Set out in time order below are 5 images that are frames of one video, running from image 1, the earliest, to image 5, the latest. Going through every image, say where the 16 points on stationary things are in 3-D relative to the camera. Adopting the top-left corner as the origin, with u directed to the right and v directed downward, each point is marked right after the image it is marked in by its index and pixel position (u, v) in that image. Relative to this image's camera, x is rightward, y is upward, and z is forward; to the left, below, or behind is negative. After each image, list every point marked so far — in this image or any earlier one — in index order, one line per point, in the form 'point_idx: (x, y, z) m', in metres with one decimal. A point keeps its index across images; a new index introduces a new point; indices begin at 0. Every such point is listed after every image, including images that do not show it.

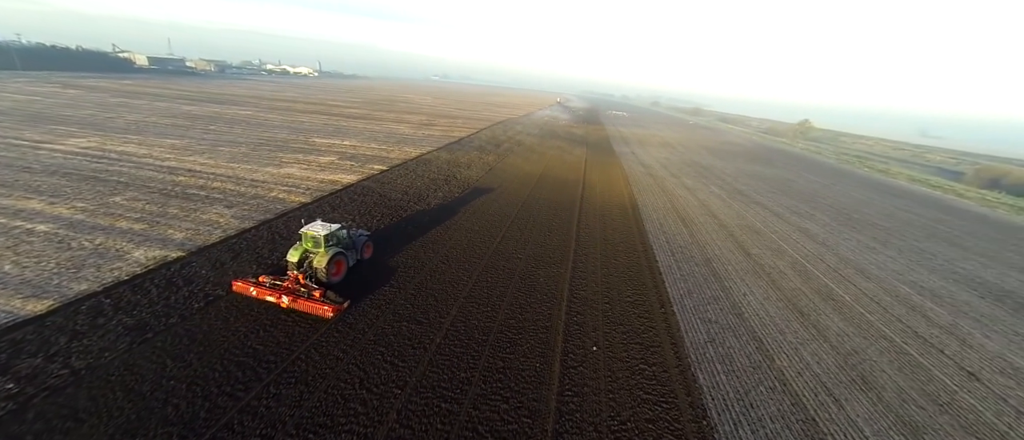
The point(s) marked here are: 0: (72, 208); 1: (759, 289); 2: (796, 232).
0: (-15.8, +0.4, +12.3) m
1: (+7.7, -2.2, +10.7) m
2: (+13.4, -0.5, +16.3) m
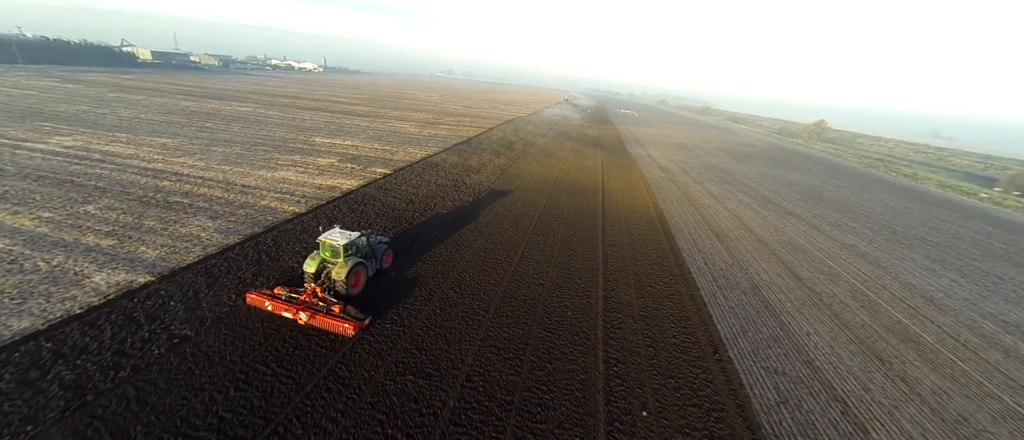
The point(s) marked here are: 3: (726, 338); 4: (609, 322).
0: (-15.2, 0.0, +11.0) m
1: (+8.2, -2.8, +9.1) m
2: (+14.0, -1.2, +14.6) m
3: (+5.2, -2.9, +8.4) m
4: (+2.4, -2.5, +8.6) m
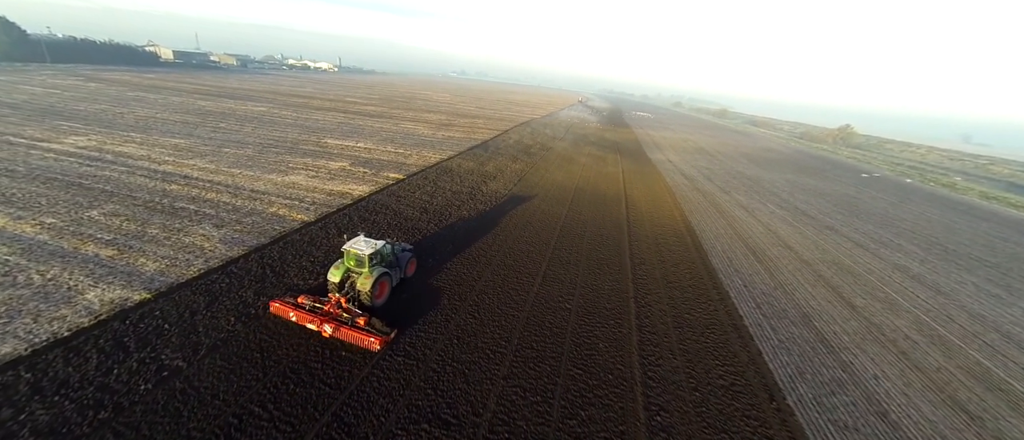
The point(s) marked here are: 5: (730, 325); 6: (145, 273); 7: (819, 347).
0: (-14.5, -0.2, +10.5) m
1: (+8.8, -3.5, +8.0) m
2: (+14.8, -2.0, +13.3) m
3: (+5.7, -3.4, +7.4) m
4: (+2.9, -3.0, +7.6) m
5: (+5.7, -2.8, +9.1) m
6: (-9.4, -1.4, +8.8) m
7: (+7.6, -3.1, +8.5) m
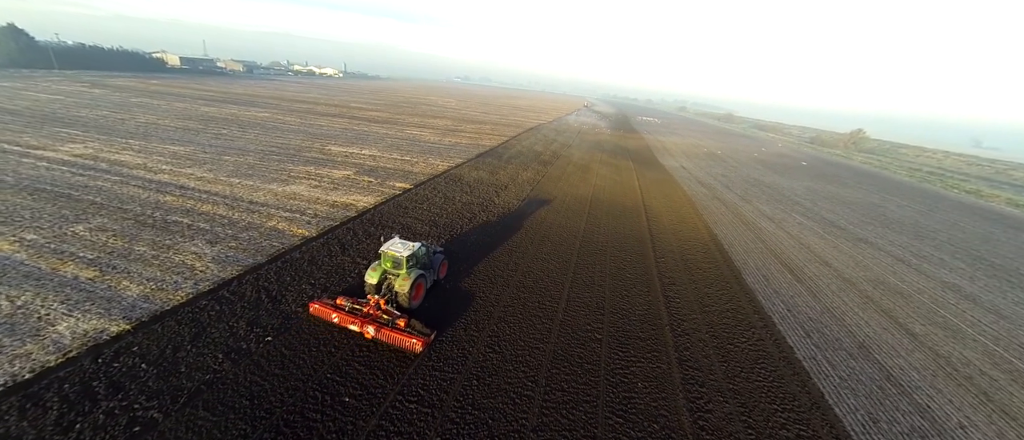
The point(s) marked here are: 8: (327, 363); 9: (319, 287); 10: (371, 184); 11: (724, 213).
0: (-13.9, -0.6, +9.7) m
1: (+9.3, -3.9, +6.9) m
2: (+15.3, -2.5, +12.2) m
3: (+6.3, -3.9, +6.3) m
4: (+3.5, -3.5, +6.6) m
5: (+6.3, -3.2, +8.0) m
6: (-8.8, -1.8, +7.9) m
7: (+8.1, -3.6, +7.5) m
8: (-3.6, -2.8, +6.7) m
9: (-5.2, -1.8, +9.3) m
10: (-7.2, +1.9, +17.8) m
11: (+11.2, +0.4, +18.1) m
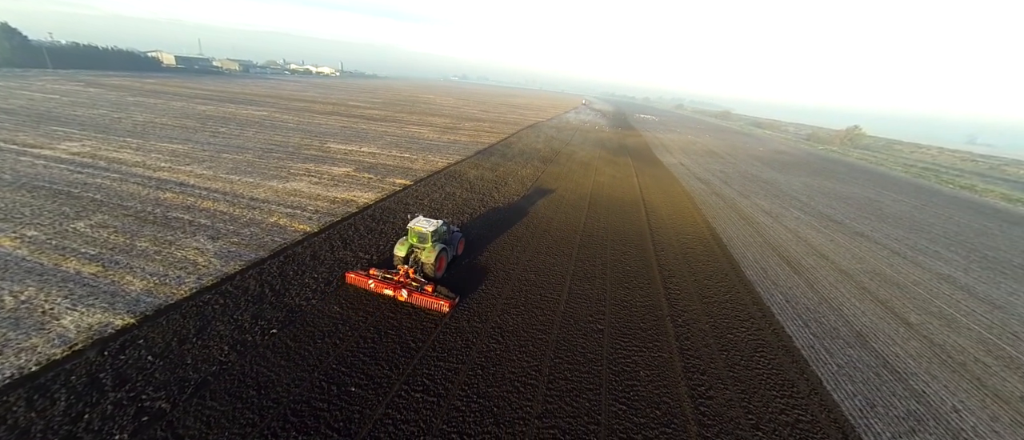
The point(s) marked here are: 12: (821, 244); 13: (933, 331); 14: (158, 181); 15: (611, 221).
0: (-13.9, -0.5, +9.7) m
1: (+9.4, -3.7, +7.1) m
2: (+15.4, -2.2, +12.4) m
3: (+6.3, -3.6, +6.4) m
4: (+3.5, -3.3, +6.7) m
5: (+6.3, -3.0, +8.1) m
6: (-8.8, -1.7, +7.9) m
7: (+8.2, -3.4, +7.6) m
8: (-3.5, -2.6, +6.8) m
9: (-5.1, -1.6, +9.3) m
10: (-7.3, +2.1, +17.8) m
11: (+11.1, +0.7, +18.2) m
12: (+13.1, -1.1, +14.5) m
13: (+11.3, -2.9, +9.3) m
14: (-15.3, +1.7, +14.9) m
15: (+4.2, -0.1, +14.4) m
